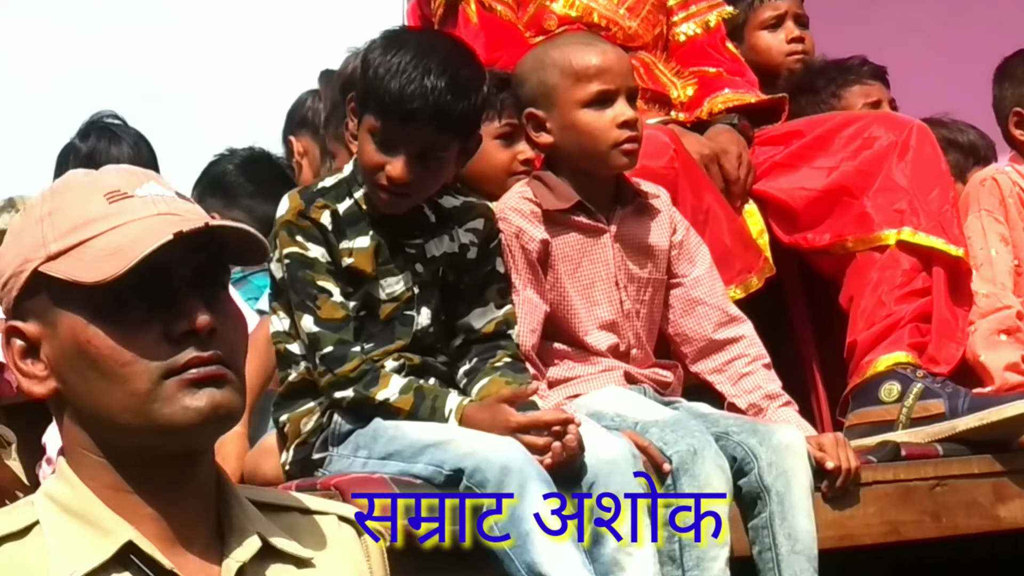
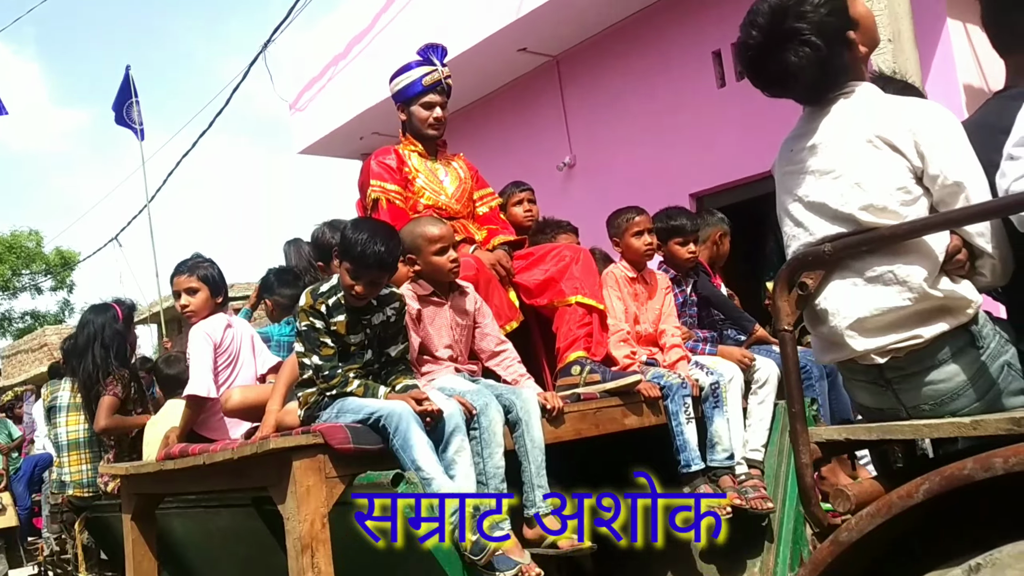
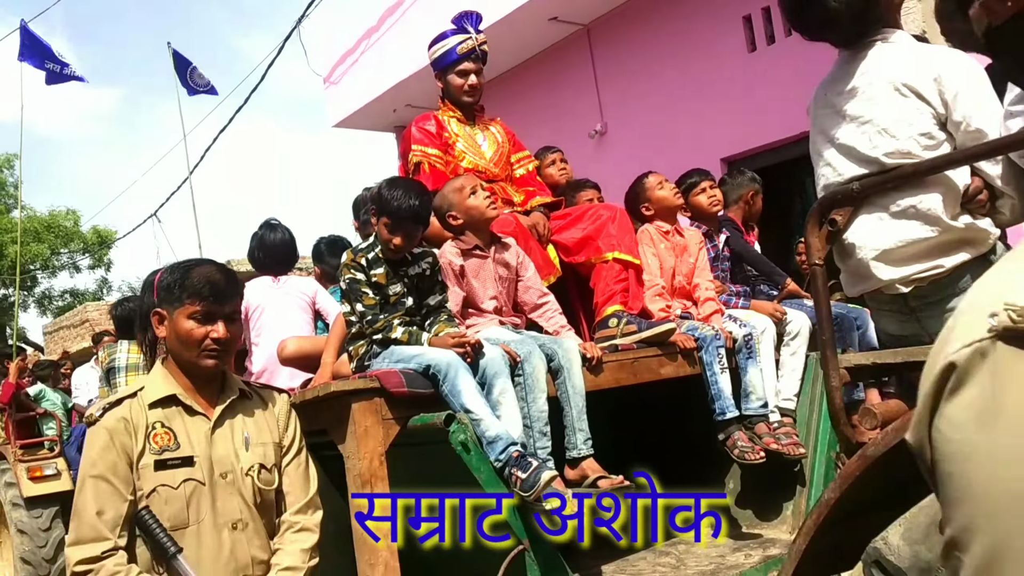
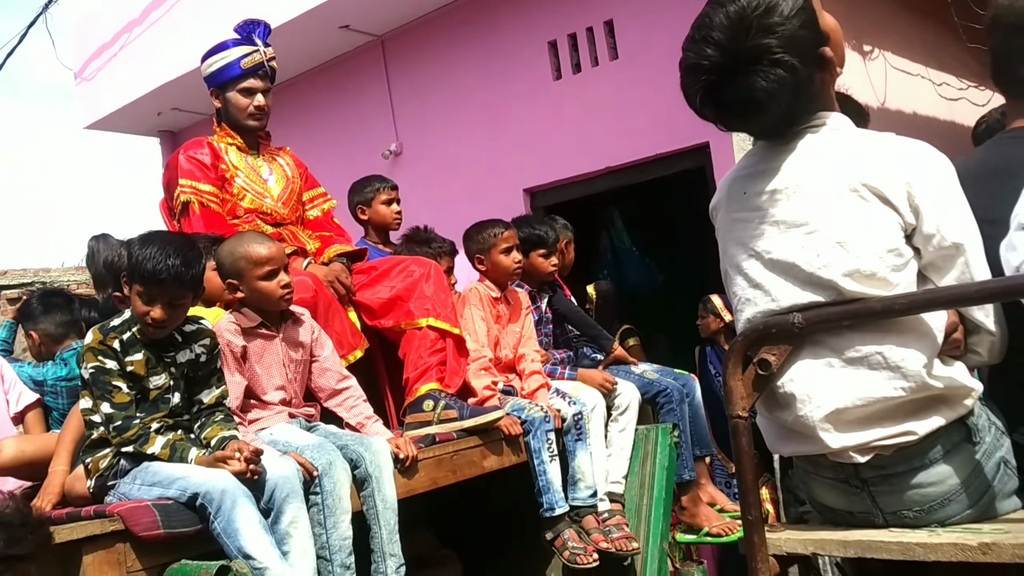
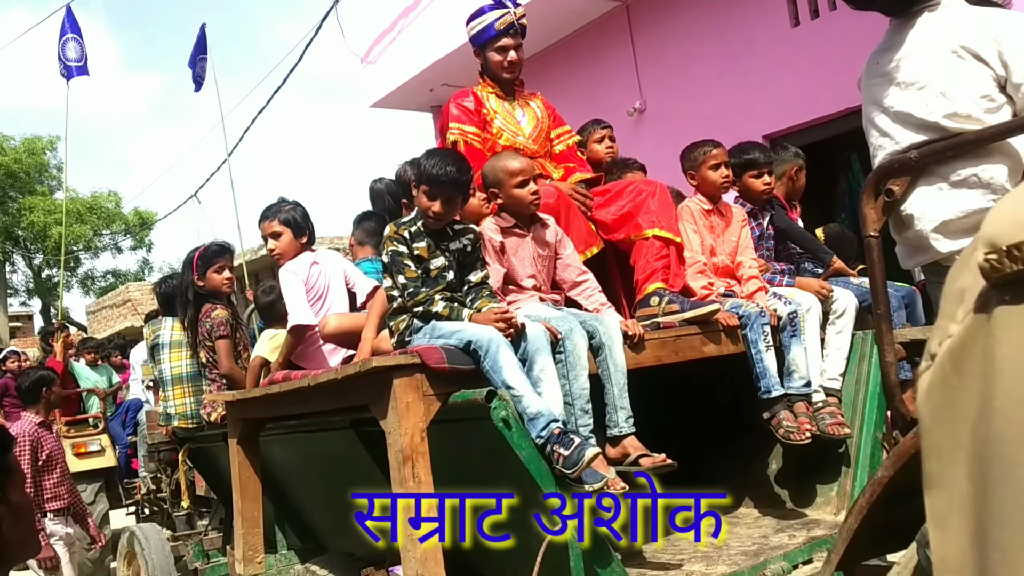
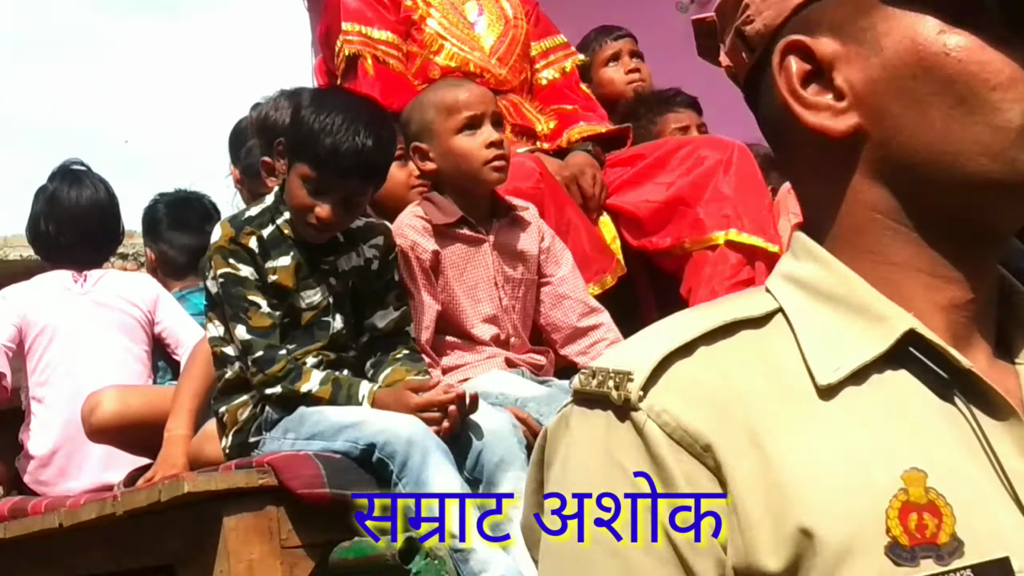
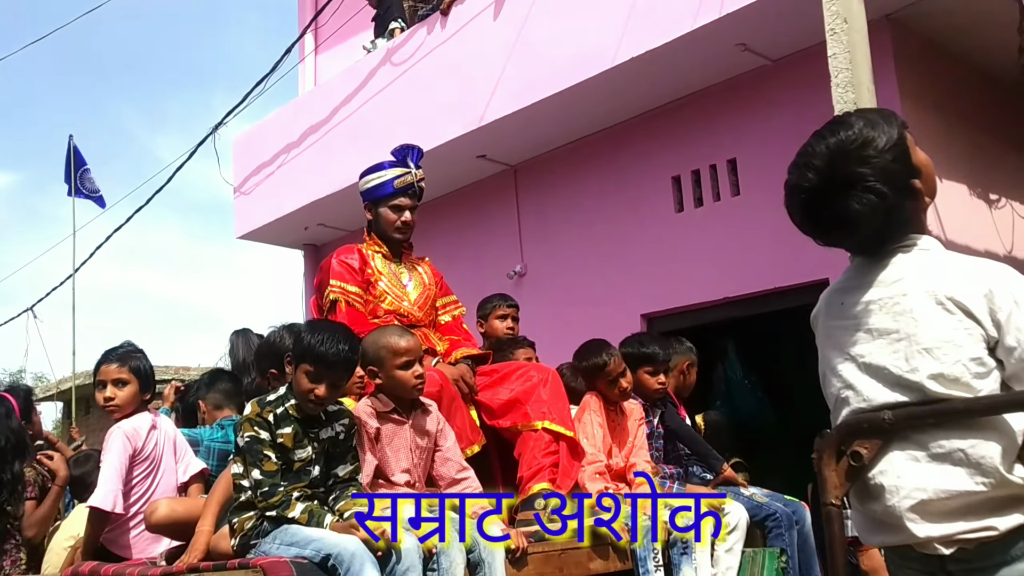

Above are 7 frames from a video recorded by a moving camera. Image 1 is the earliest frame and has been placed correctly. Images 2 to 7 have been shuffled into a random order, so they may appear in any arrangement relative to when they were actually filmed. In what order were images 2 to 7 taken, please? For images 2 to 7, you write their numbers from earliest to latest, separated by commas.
6, 3, 5, 2, 7, 4
